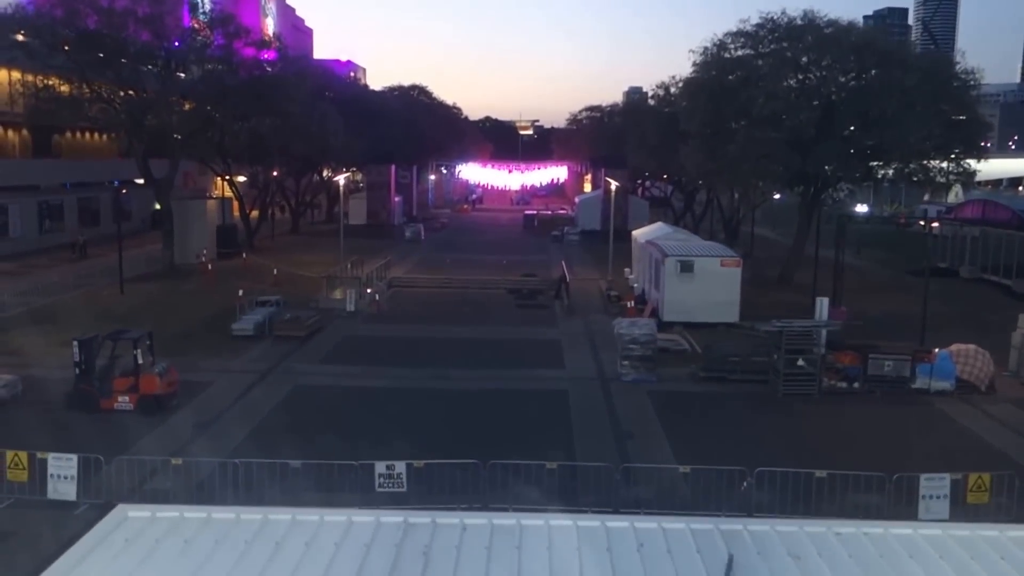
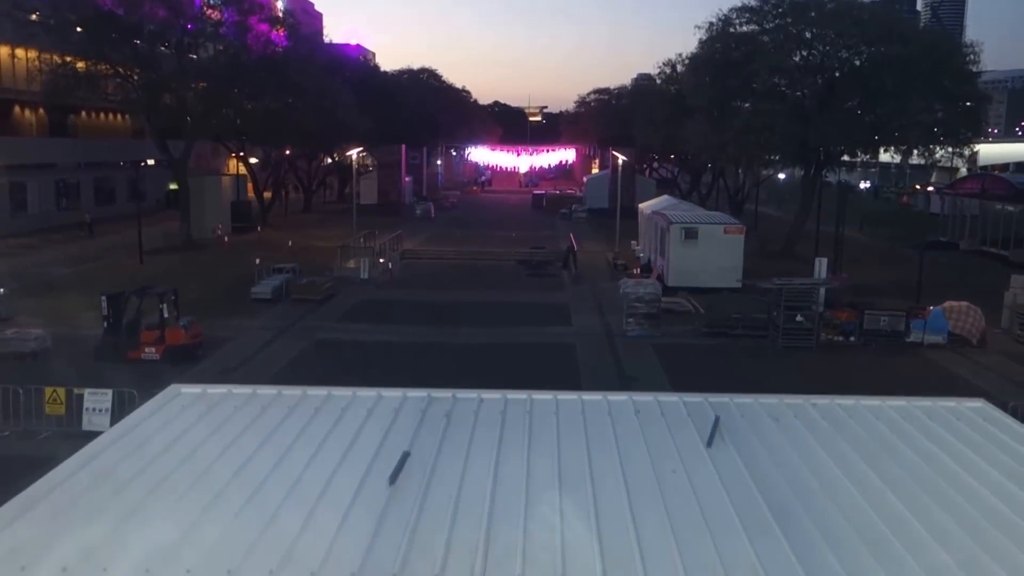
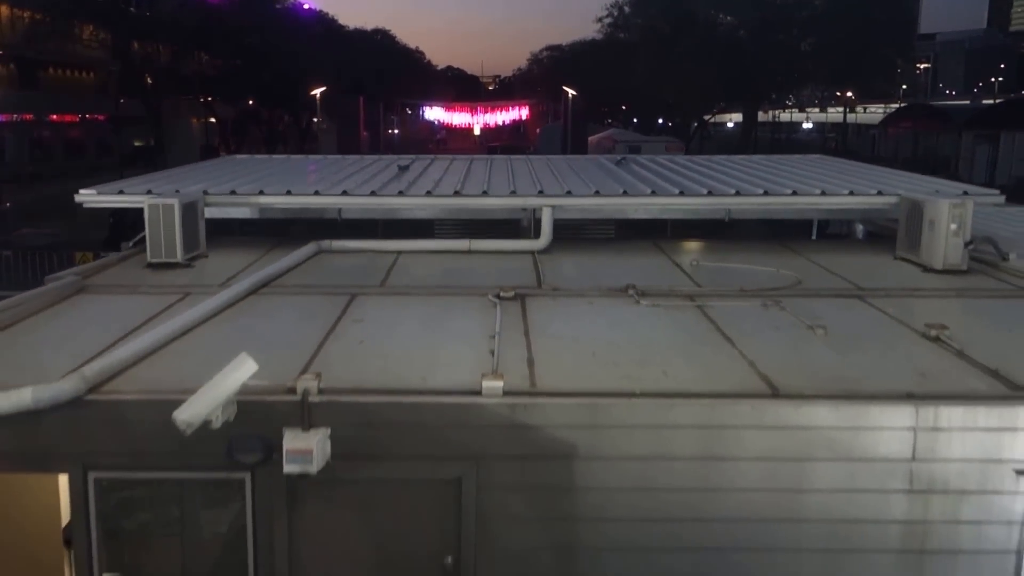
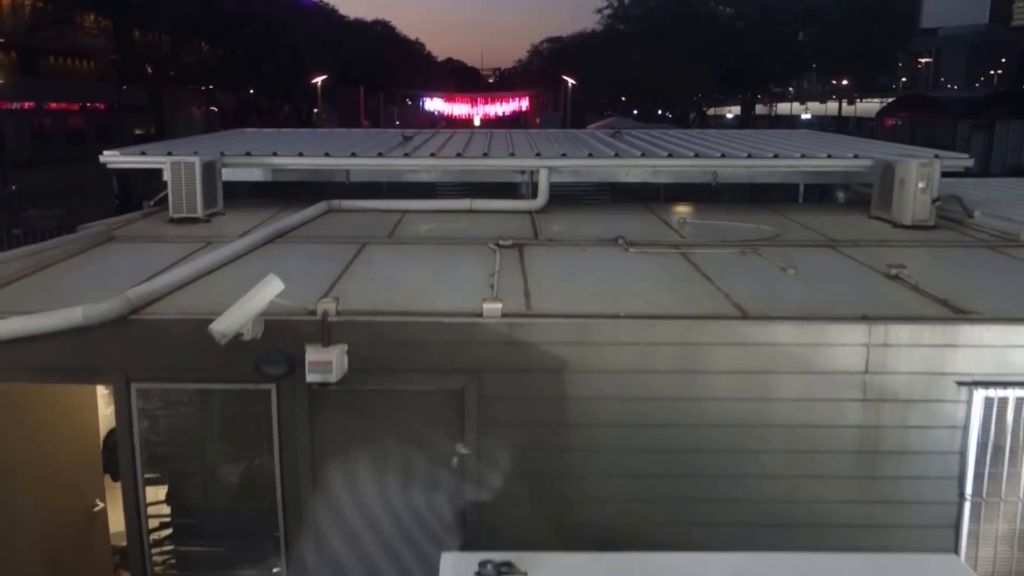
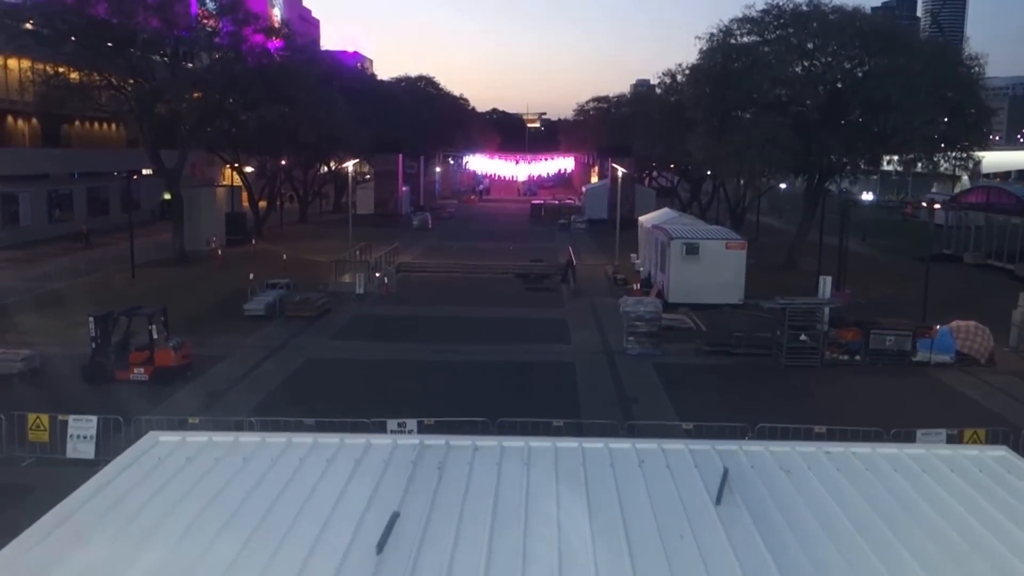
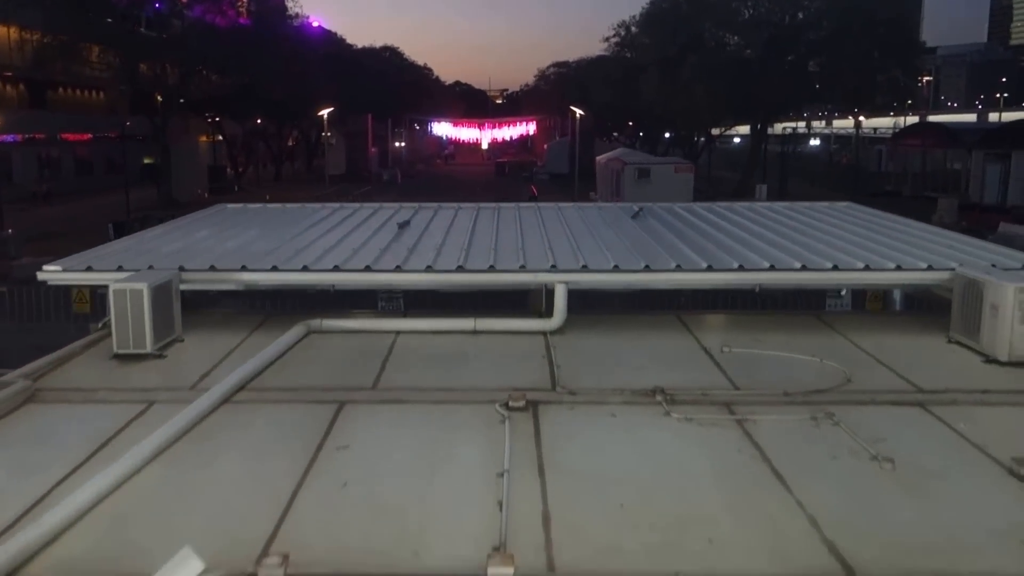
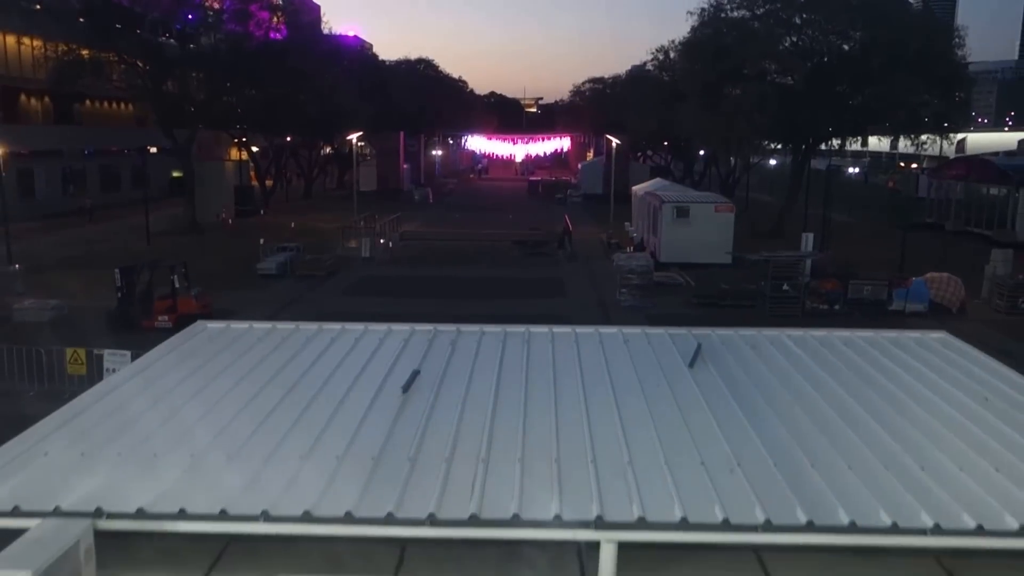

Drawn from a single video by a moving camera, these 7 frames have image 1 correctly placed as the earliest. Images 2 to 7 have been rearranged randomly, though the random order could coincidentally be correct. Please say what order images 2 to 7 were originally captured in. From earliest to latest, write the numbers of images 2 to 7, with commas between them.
5, 2, 7, 6, 3, 4
